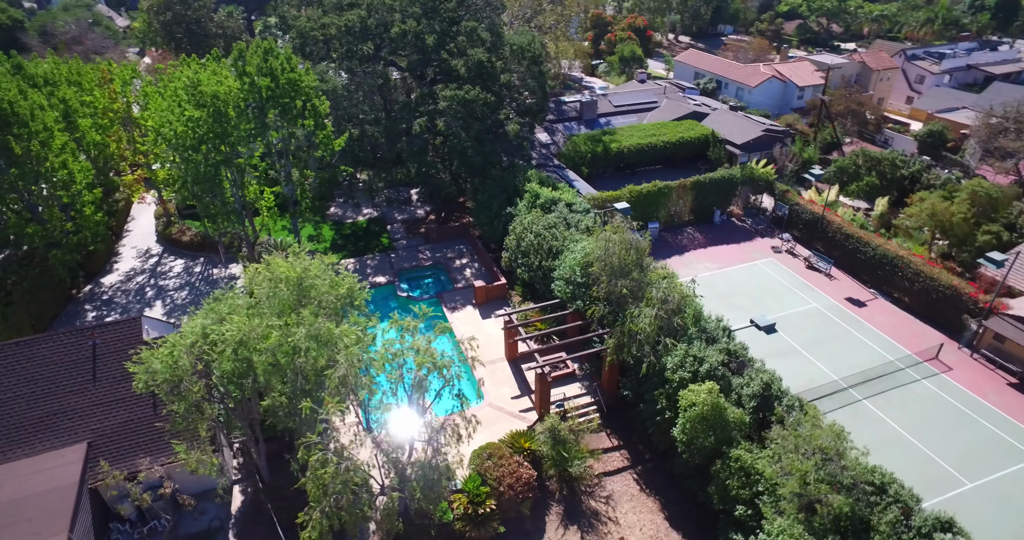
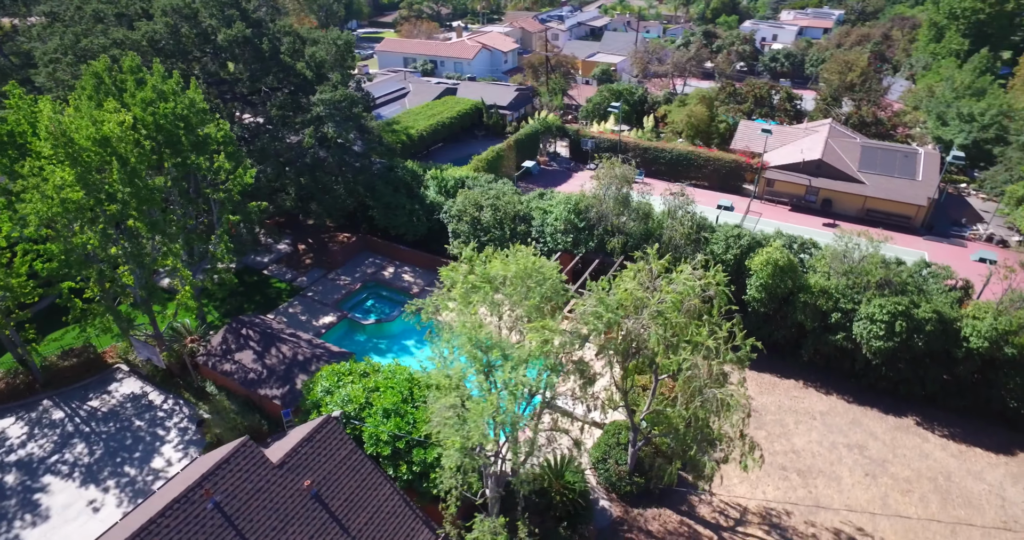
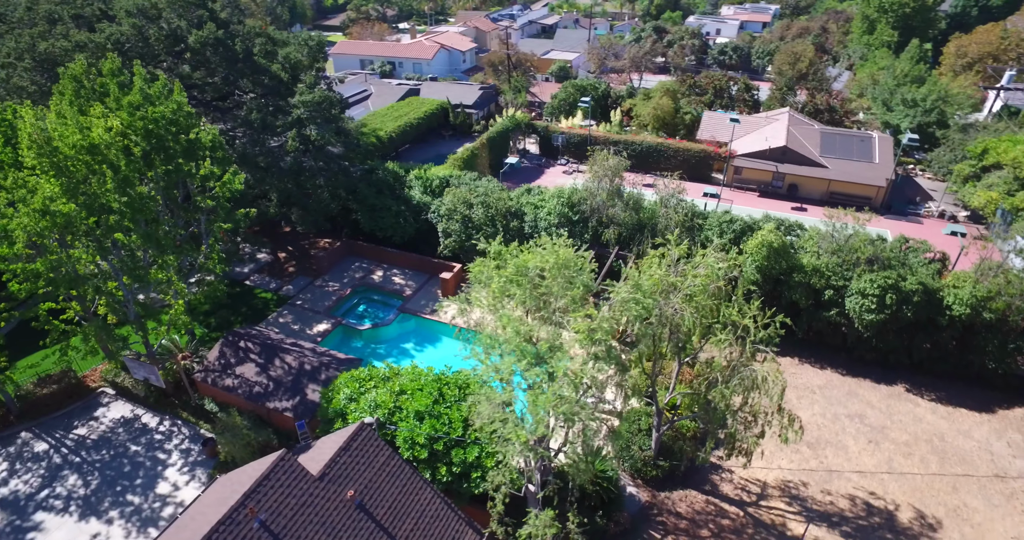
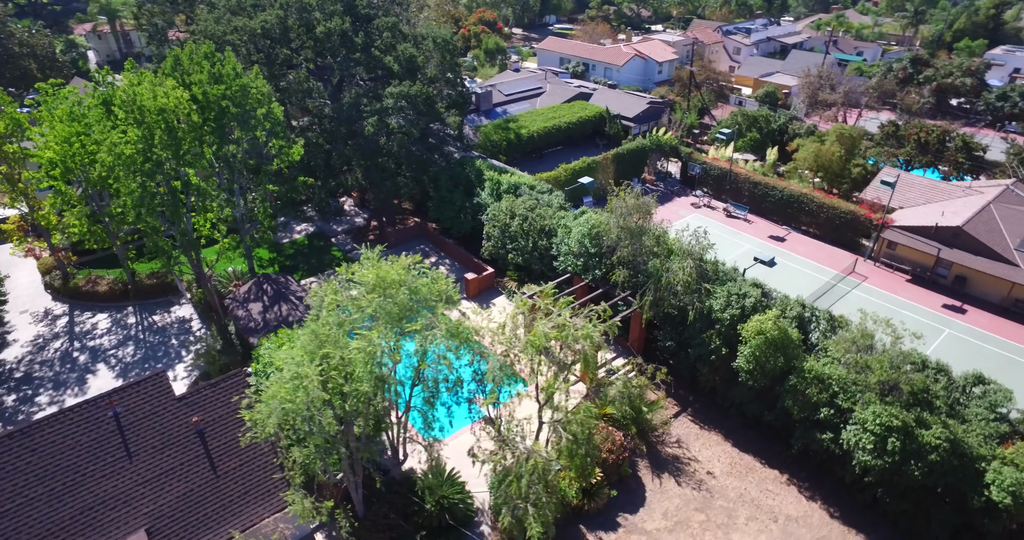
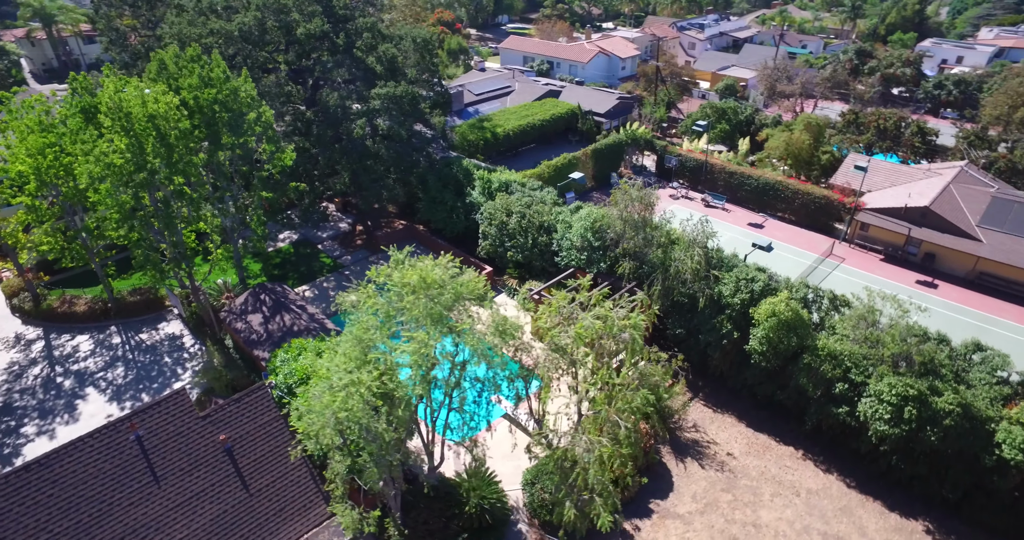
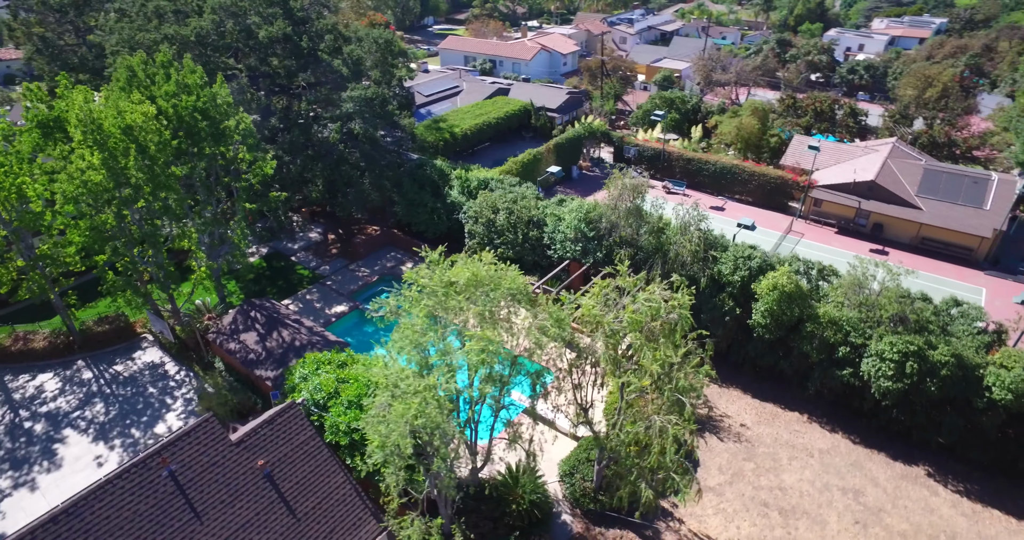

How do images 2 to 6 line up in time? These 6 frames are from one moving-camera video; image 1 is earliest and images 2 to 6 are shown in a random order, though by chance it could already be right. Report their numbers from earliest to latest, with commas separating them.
4, 5, 6, 2, 3
